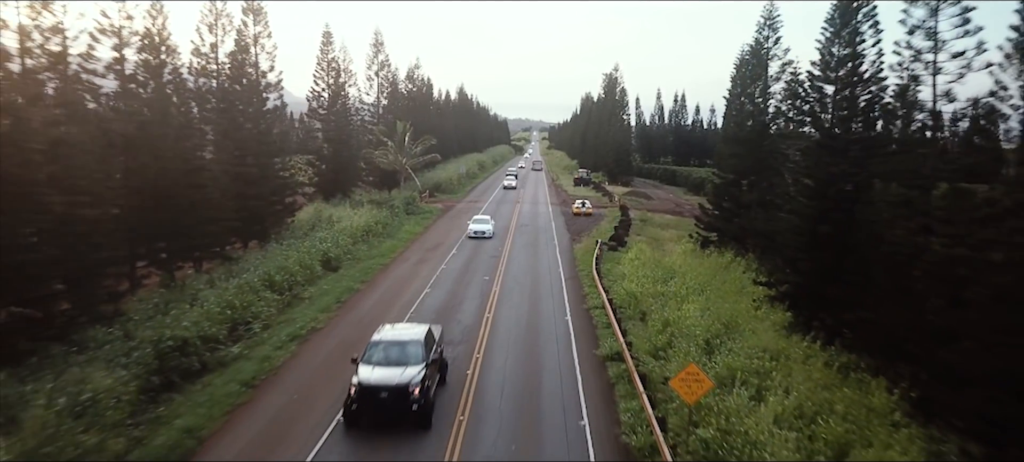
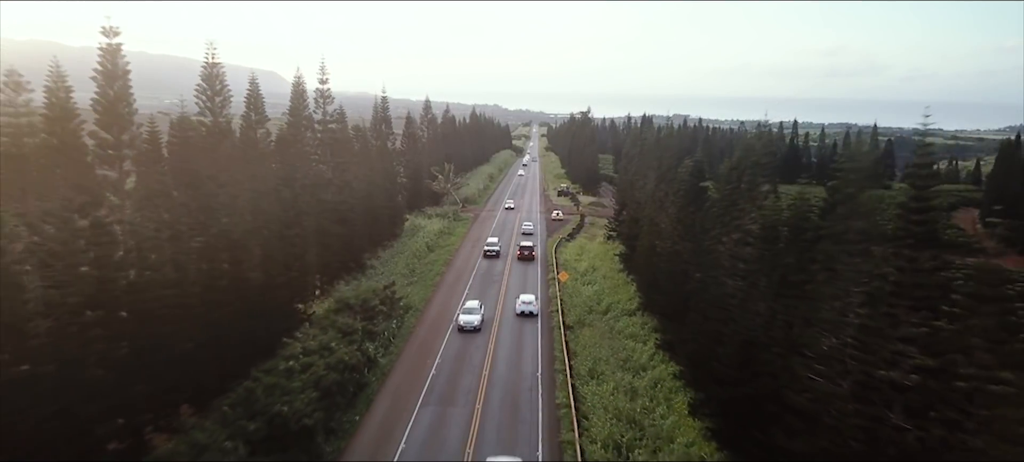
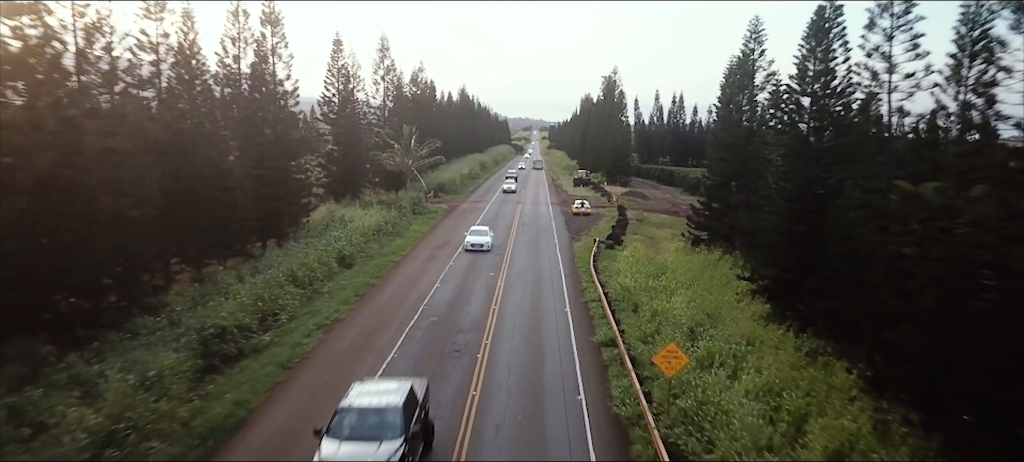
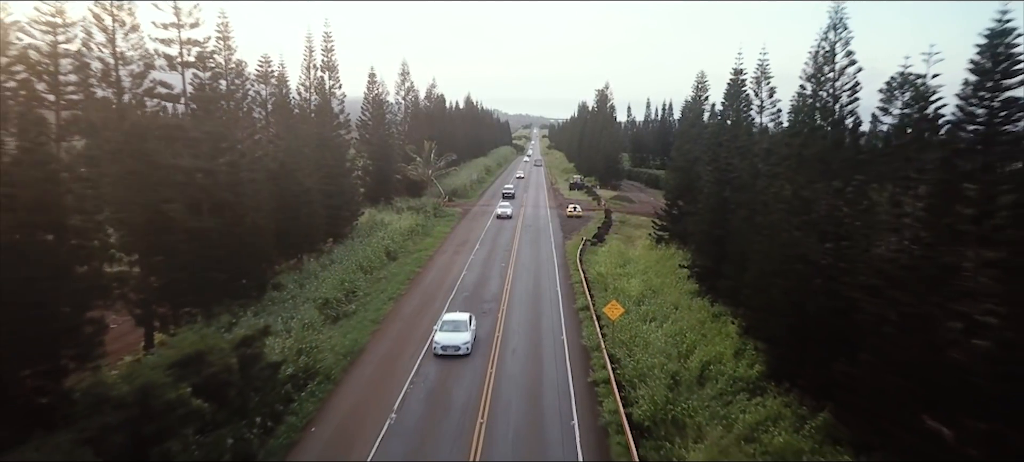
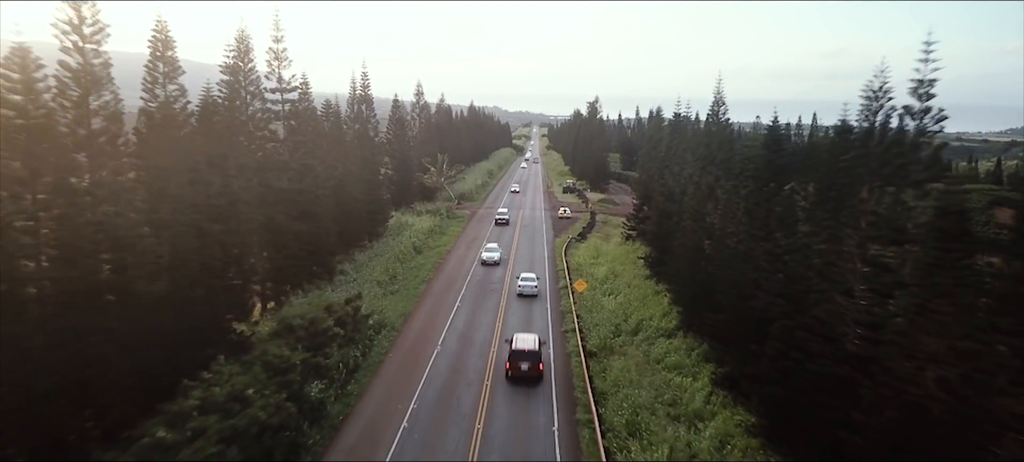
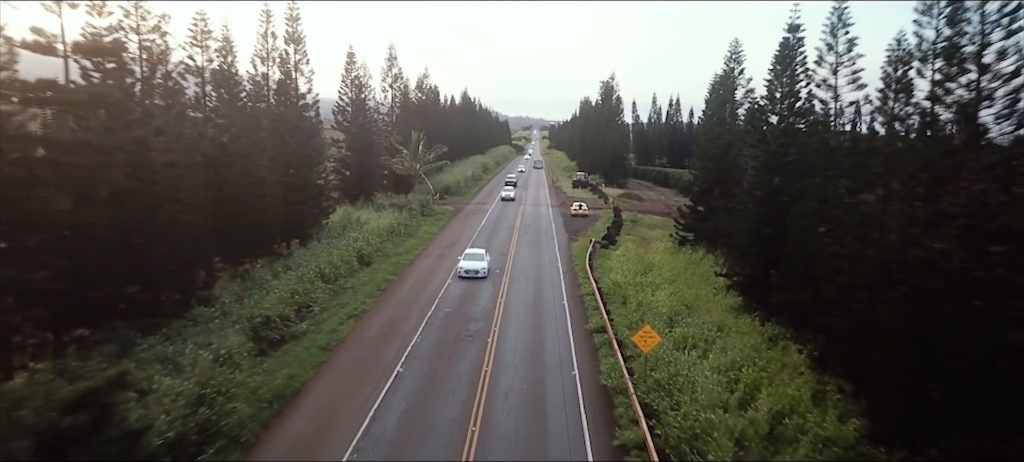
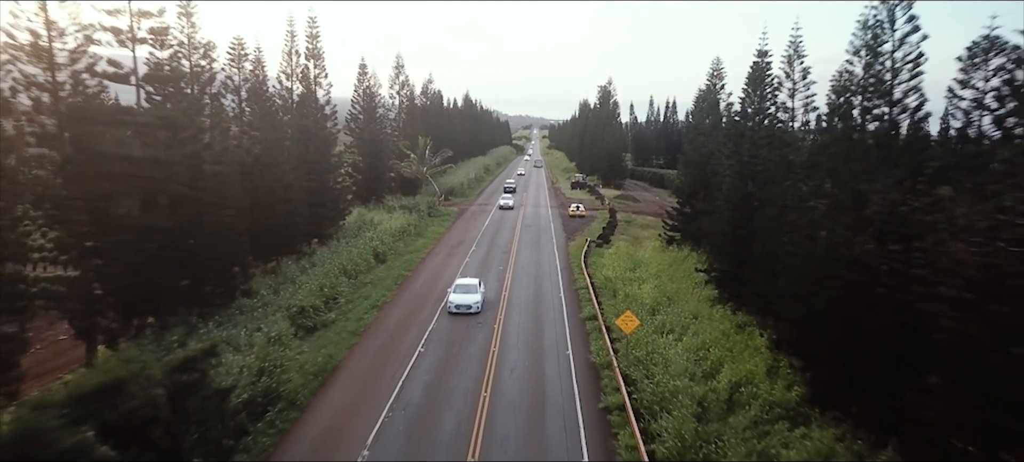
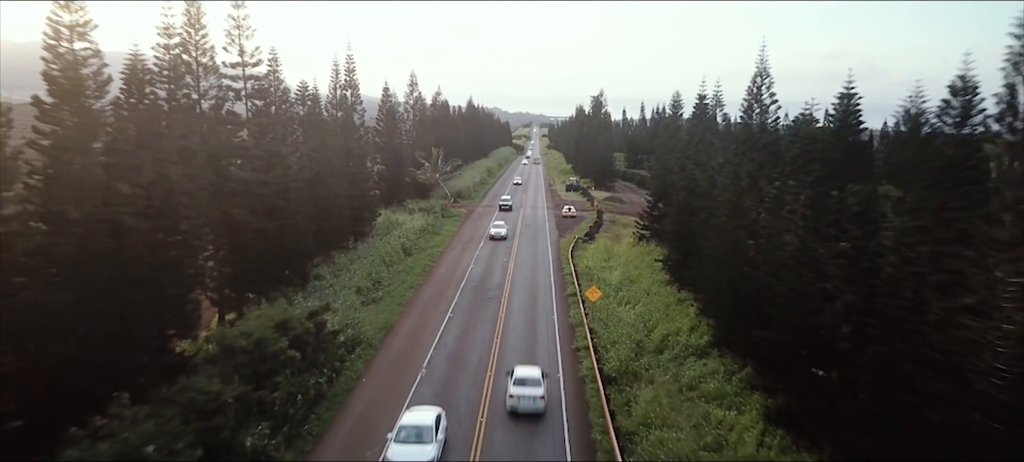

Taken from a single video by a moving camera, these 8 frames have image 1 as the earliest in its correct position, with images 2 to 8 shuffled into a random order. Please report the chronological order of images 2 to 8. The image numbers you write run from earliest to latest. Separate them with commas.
3, 6, 7, 4, 8, 5, 2
